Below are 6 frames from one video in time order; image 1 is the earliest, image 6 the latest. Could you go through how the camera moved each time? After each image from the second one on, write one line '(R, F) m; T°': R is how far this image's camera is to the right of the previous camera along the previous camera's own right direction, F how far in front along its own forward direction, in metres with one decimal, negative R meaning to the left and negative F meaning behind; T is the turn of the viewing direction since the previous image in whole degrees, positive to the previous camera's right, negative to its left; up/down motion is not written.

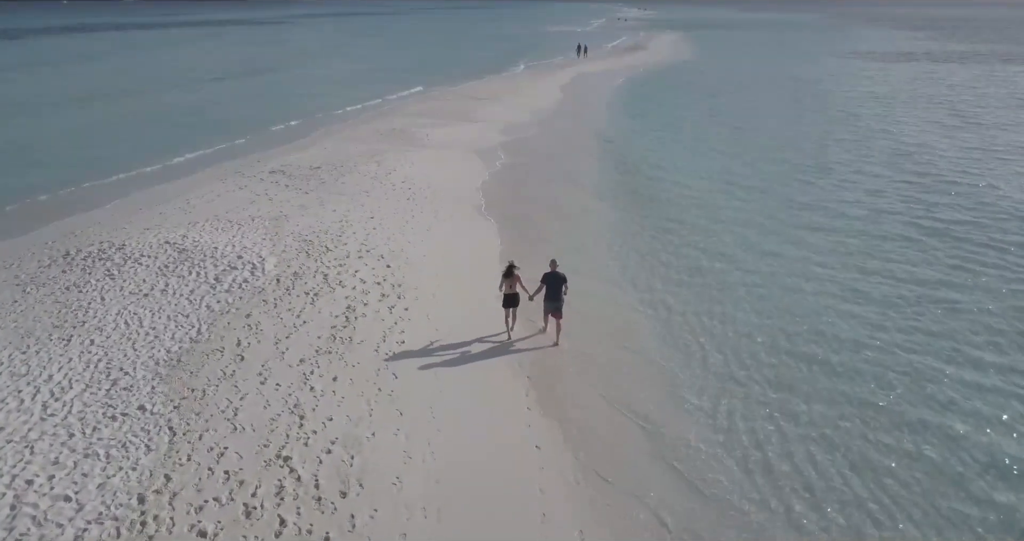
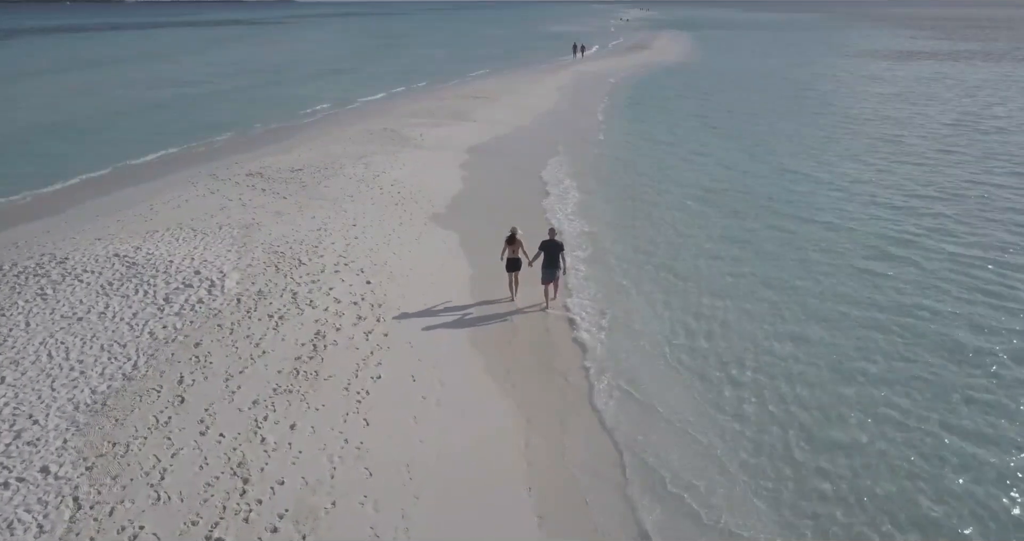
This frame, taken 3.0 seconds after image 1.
(+0.1, +1.7) m; 0°
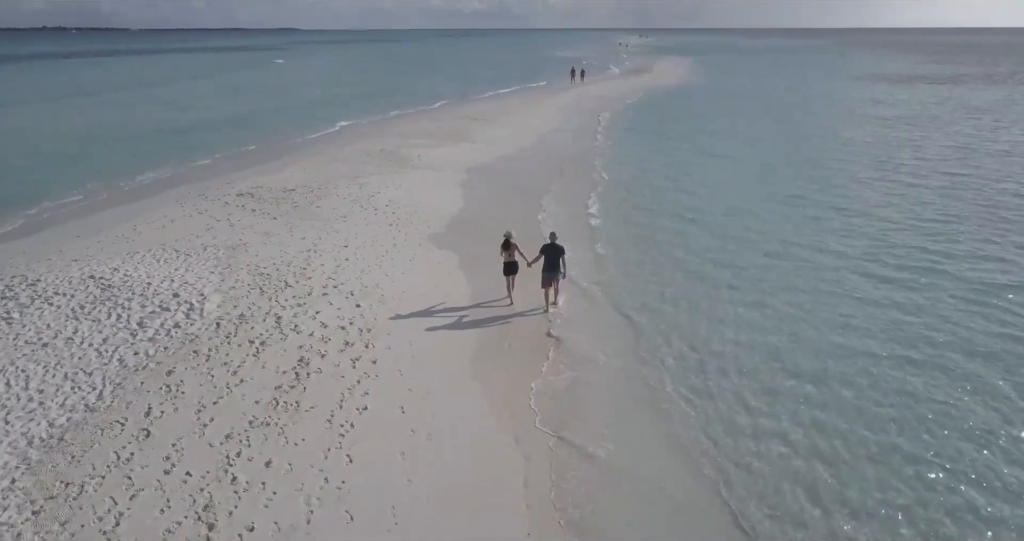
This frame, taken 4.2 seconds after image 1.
(0.0, +0.7) m; 0°
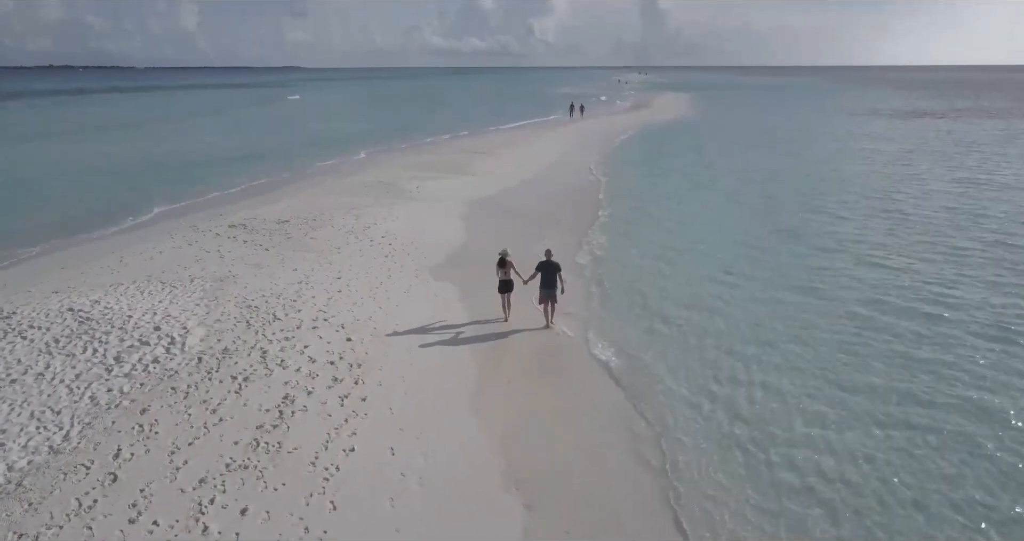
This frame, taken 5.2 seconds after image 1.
(0.0, +0.5) m; 0°
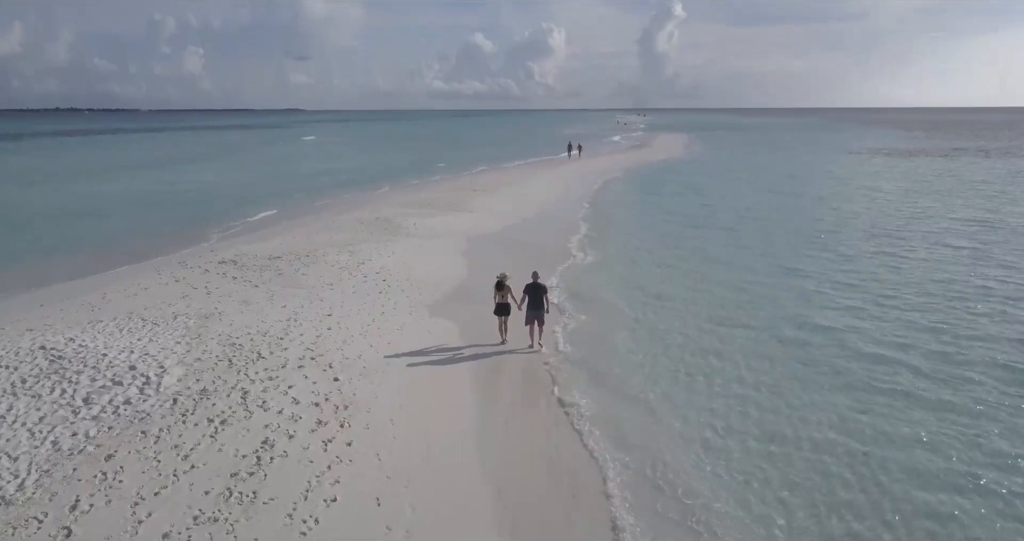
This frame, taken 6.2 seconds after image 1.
(0.0, +0.6) m; 0°
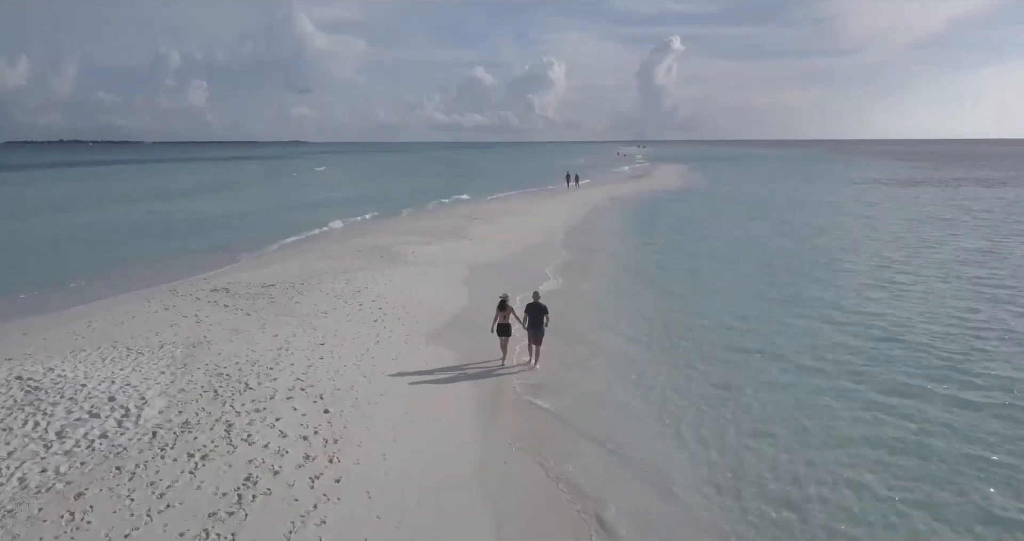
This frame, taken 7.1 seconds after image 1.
(0.0, +0.4) m; 0°
